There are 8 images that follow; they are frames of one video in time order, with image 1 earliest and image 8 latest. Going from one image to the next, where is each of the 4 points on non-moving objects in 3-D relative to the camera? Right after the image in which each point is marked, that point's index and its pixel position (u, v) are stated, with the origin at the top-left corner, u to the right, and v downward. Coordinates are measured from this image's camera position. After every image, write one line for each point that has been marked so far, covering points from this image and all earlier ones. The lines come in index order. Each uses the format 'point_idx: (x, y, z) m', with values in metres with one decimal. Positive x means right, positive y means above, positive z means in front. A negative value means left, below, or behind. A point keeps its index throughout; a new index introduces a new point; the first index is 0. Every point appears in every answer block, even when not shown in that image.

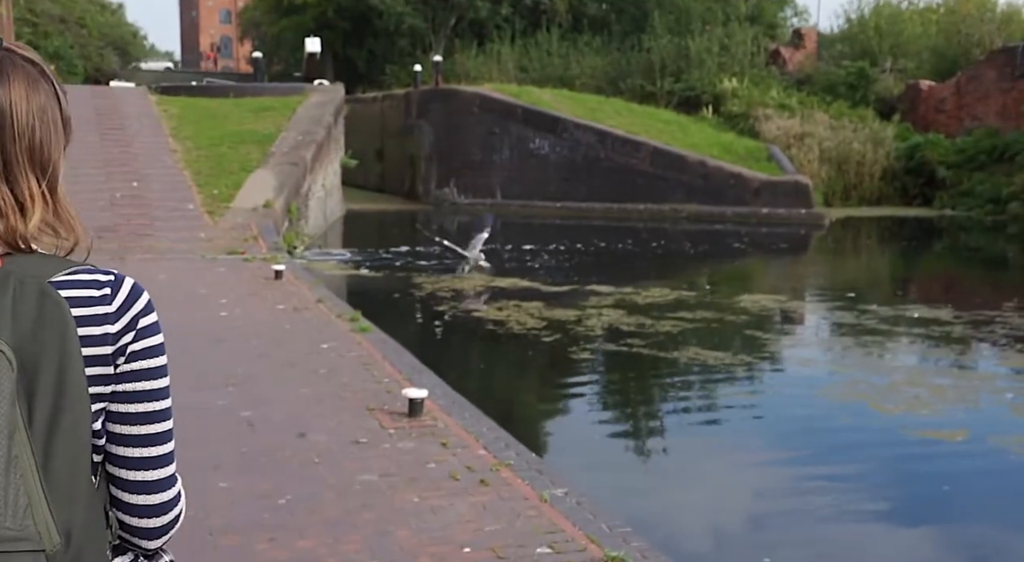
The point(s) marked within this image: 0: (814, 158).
0: (+5.6, +2.3, +19.1) m
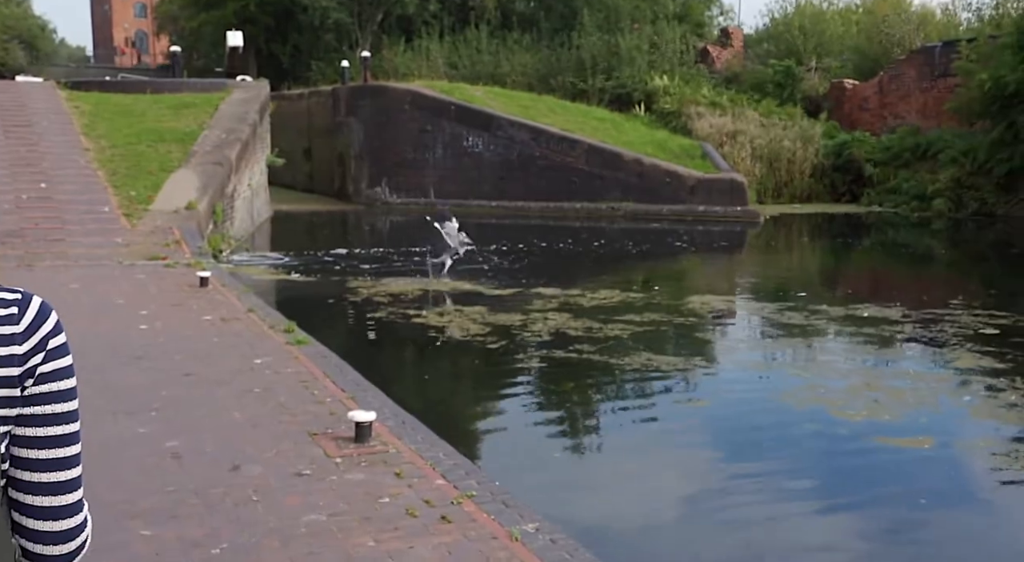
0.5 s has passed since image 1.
0: (+4.3, +2.4, +19.0) m
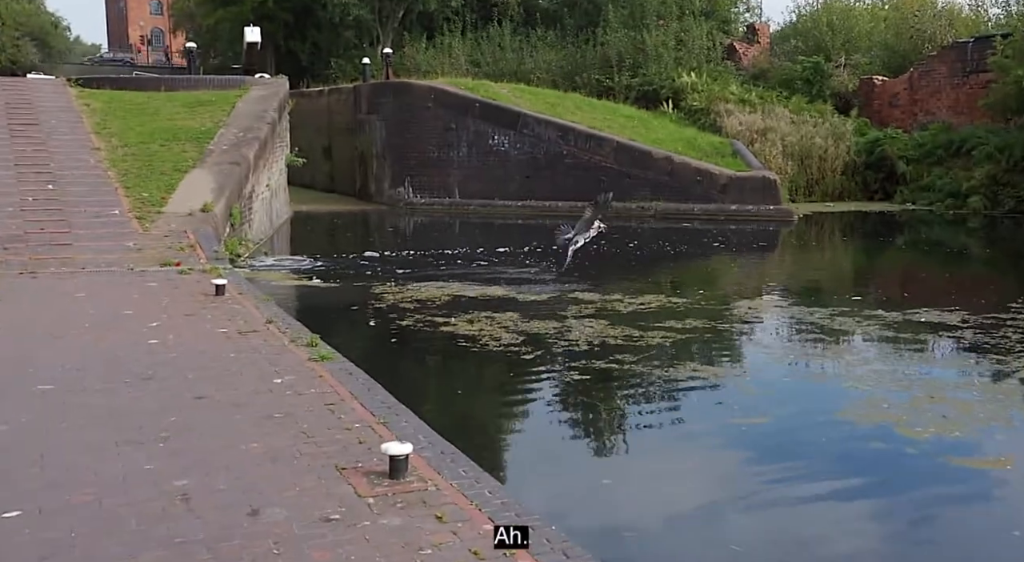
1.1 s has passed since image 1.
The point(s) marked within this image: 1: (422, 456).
0: (+4.8, +2.3, +18.4) m
1: (-0.4, -0.8, +4.5) m
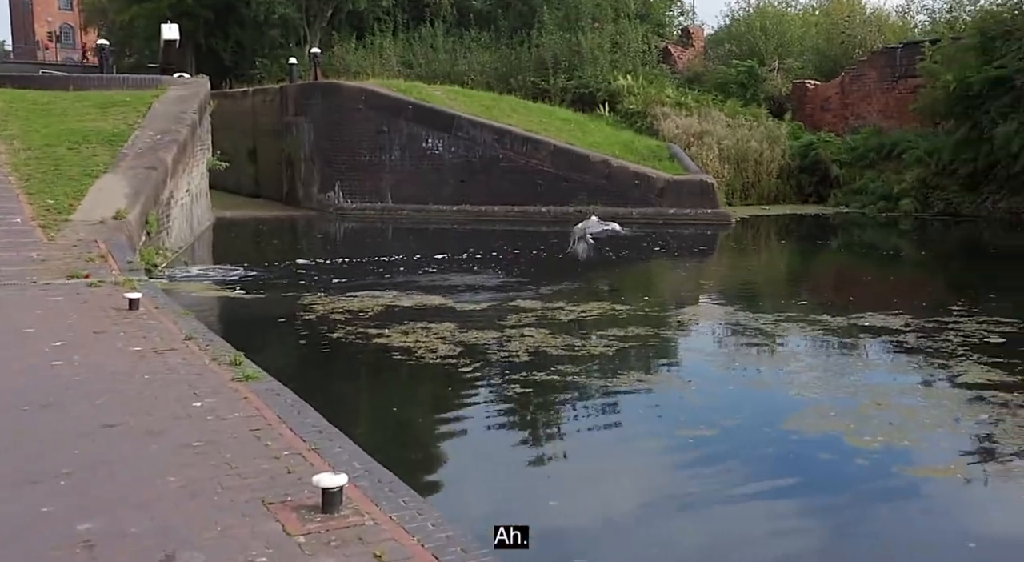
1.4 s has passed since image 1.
0: (+3.6, +2.2, +18.3) m
1: (-0.6, -0.8, +4.0) m
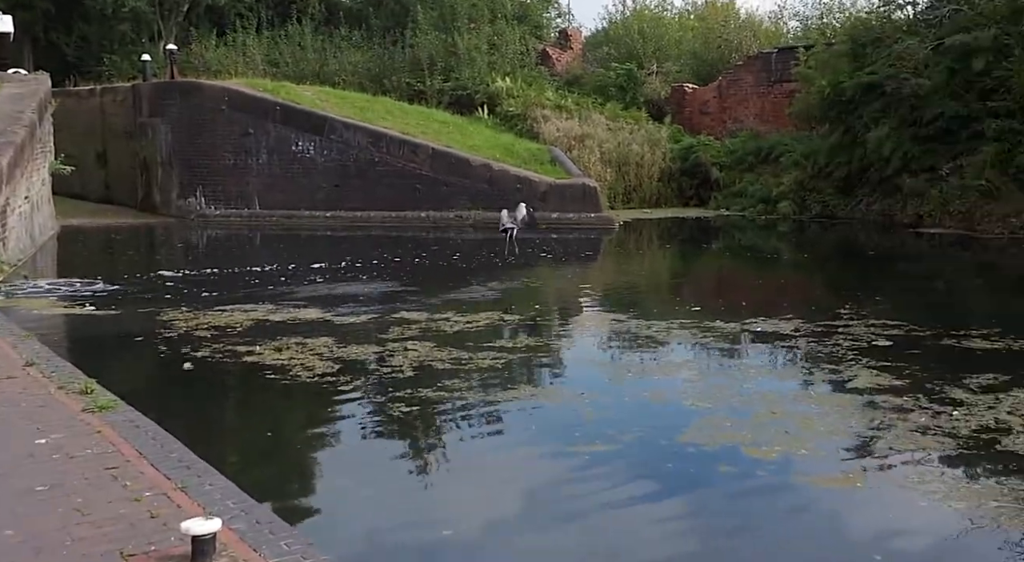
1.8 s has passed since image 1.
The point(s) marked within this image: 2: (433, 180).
0: (+1.5, +2.2, +18.1) m
1: (-1.0, -0.9, +3.4) m
2: (-1.3, +1.6, +16.7) m
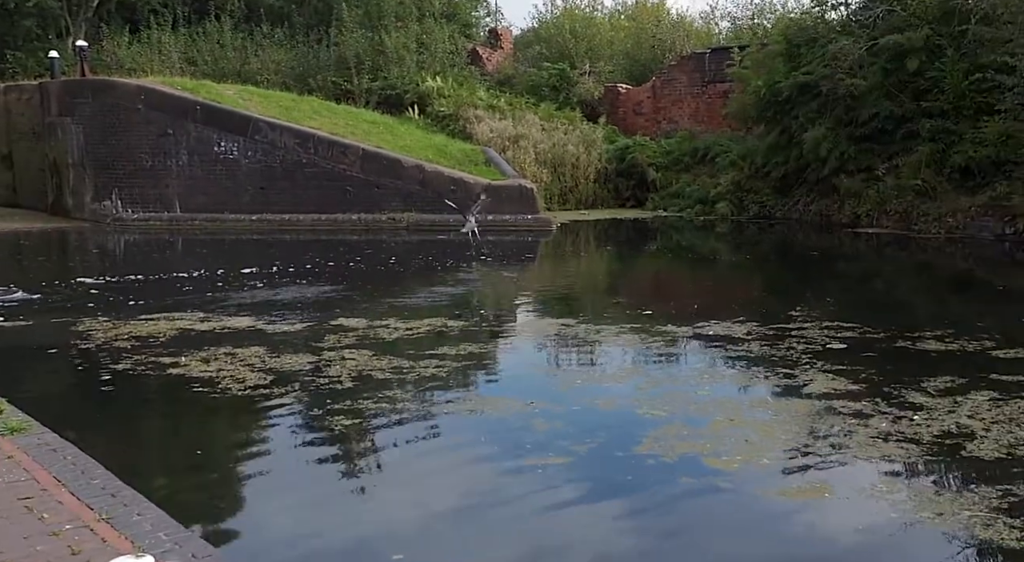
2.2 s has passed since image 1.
0: (+0.3, +2.1, +17.7) m
1: (-1.0, -0.9, +2.9) m
2: (-2.3, +1.5, +16.1) m
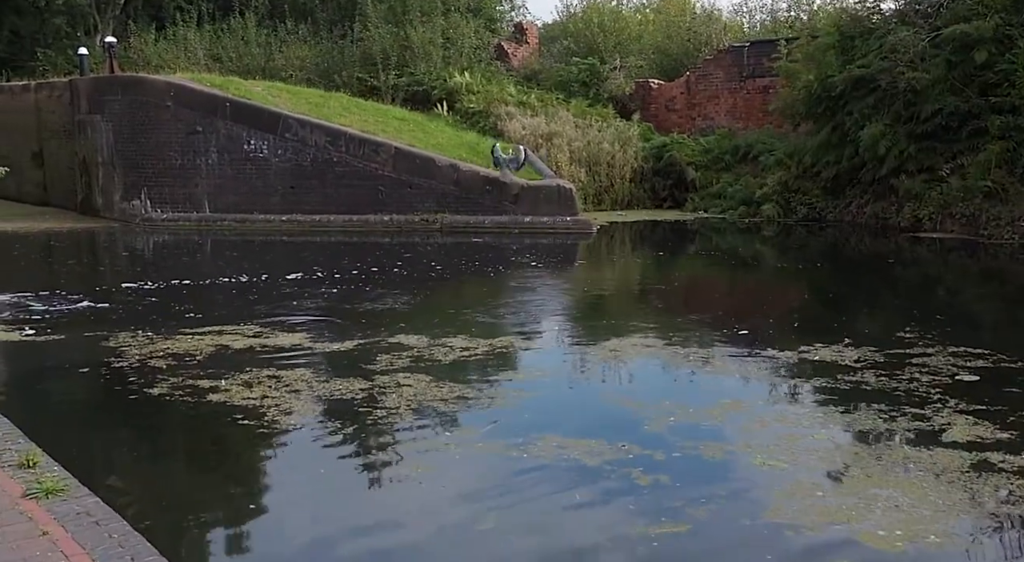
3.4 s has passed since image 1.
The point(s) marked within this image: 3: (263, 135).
0: (+0.9, +2.1, +17.2) m
1: (-0.6, -1.0, +2.4) m
2: (-1.8, +1.5, +15.7) m
3: (-3.9, +2.3, +16.1) m
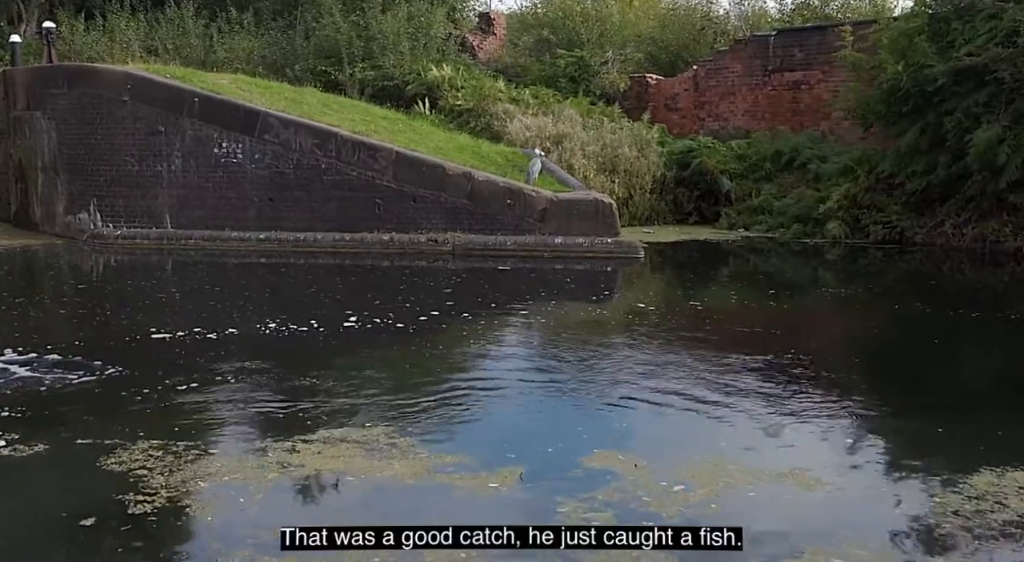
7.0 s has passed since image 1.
0: (+1.1, +1.7, +14.9) m
1: (+0.8, -1.4, 0.0) m
2: (-1.5, +1.1, +13.1) m
3: (-3.6, +1.9, +13.4) m
